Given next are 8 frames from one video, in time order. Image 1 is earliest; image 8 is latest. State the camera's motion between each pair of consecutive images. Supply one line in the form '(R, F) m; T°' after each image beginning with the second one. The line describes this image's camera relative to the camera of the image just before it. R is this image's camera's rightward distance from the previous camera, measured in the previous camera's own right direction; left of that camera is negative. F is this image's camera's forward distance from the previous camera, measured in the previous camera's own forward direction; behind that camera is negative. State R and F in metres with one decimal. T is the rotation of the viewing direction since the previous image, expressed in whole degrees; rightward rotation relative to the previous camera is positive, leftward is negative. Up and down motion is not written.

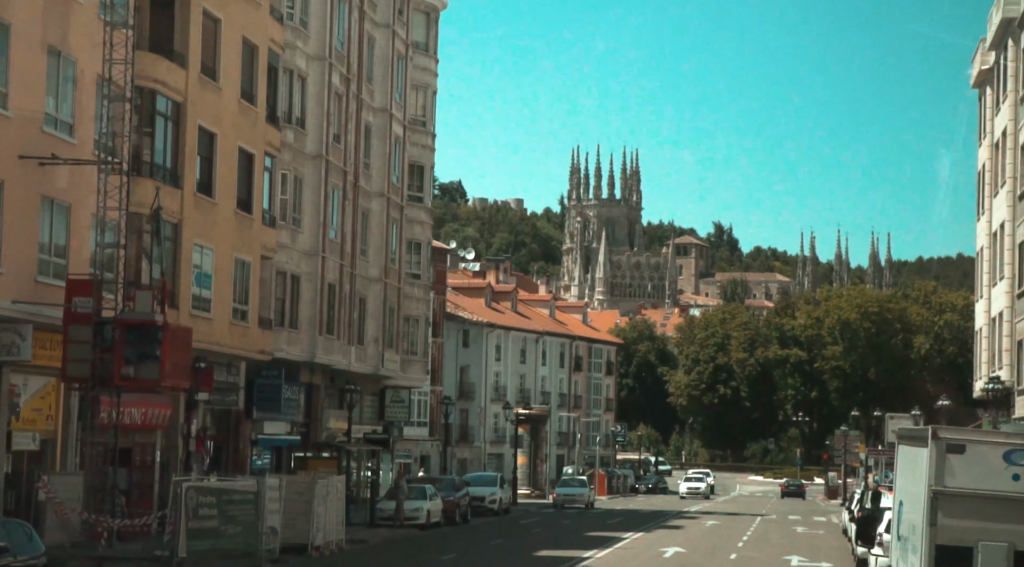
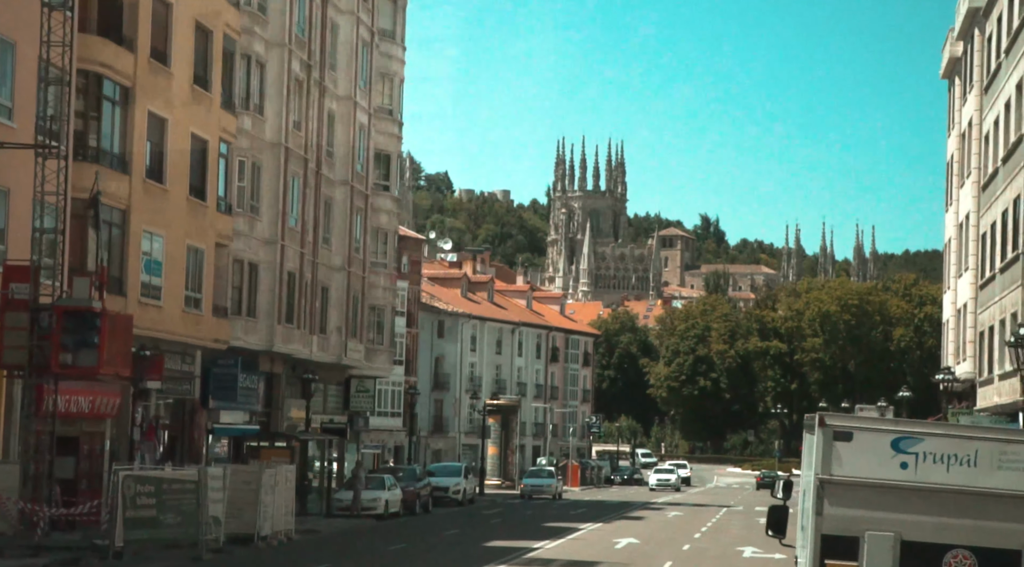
(+0.8, +0.4) m; 0°
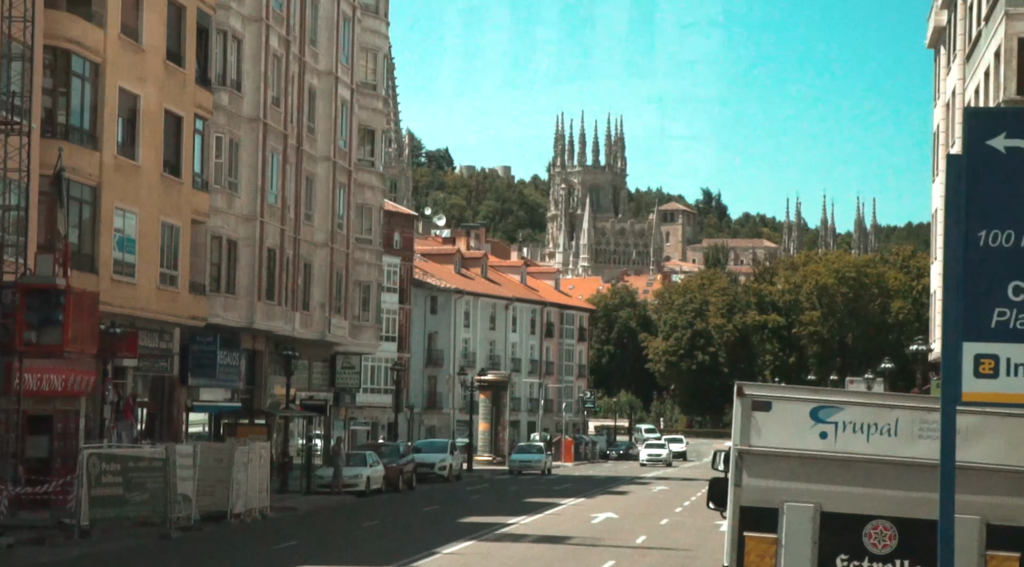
(+0.6, +0.2) m; 0°
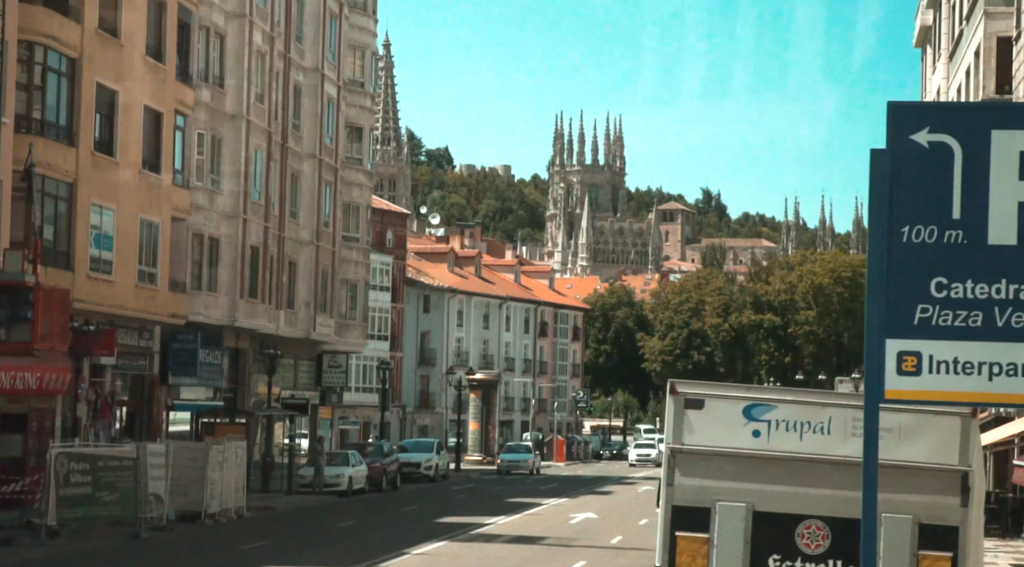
(+0.5, +0.3) m; 0°
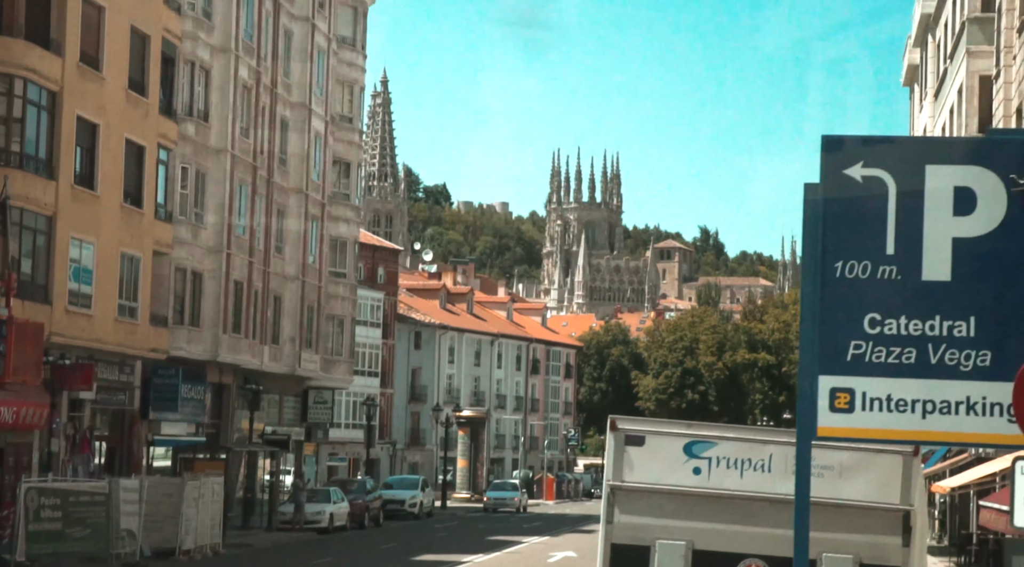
(+0.4, +0.1) m; 0°
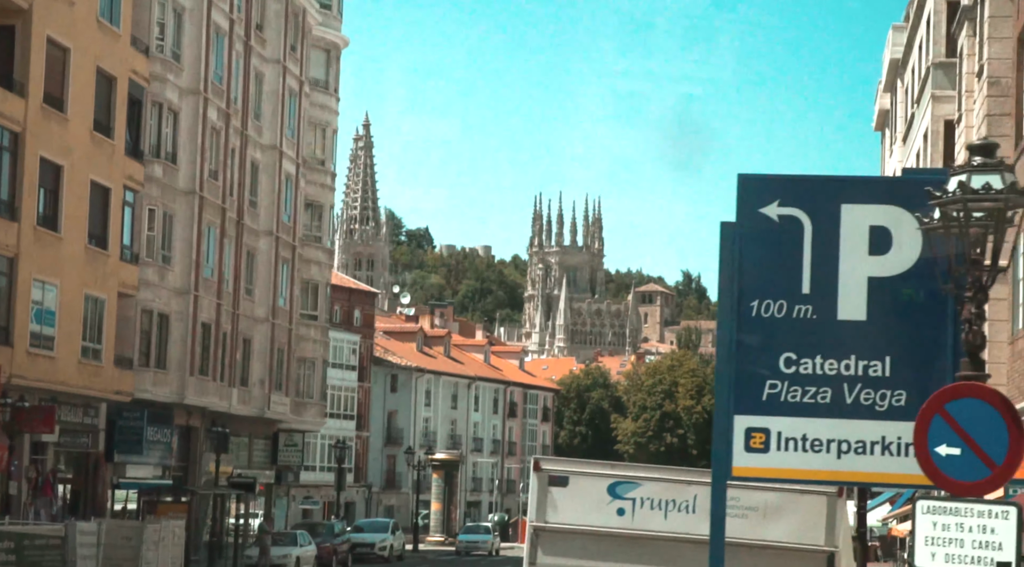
(+0.4, +0.1) m; +1°
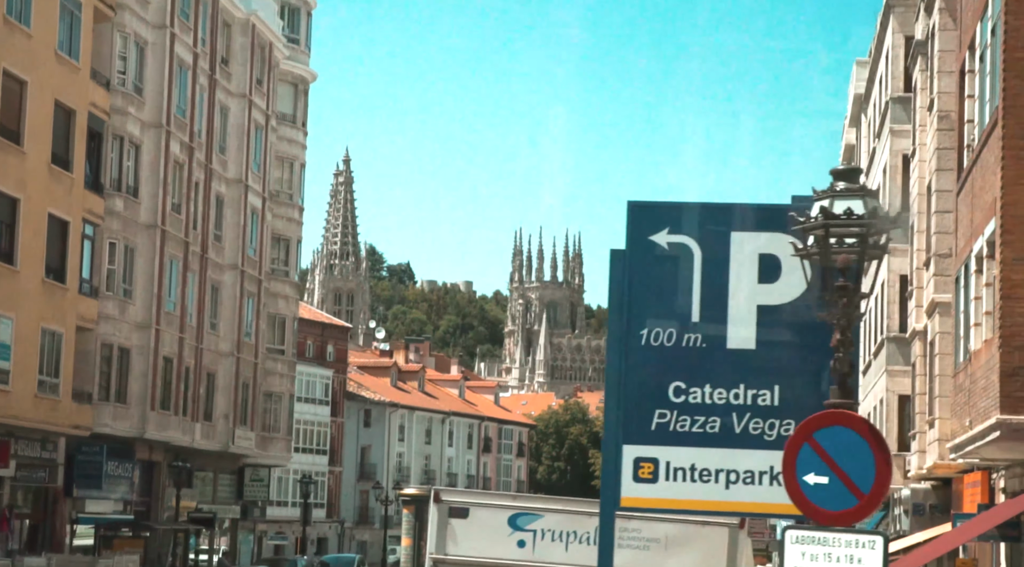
(+0.5, +0.1) m; +1°
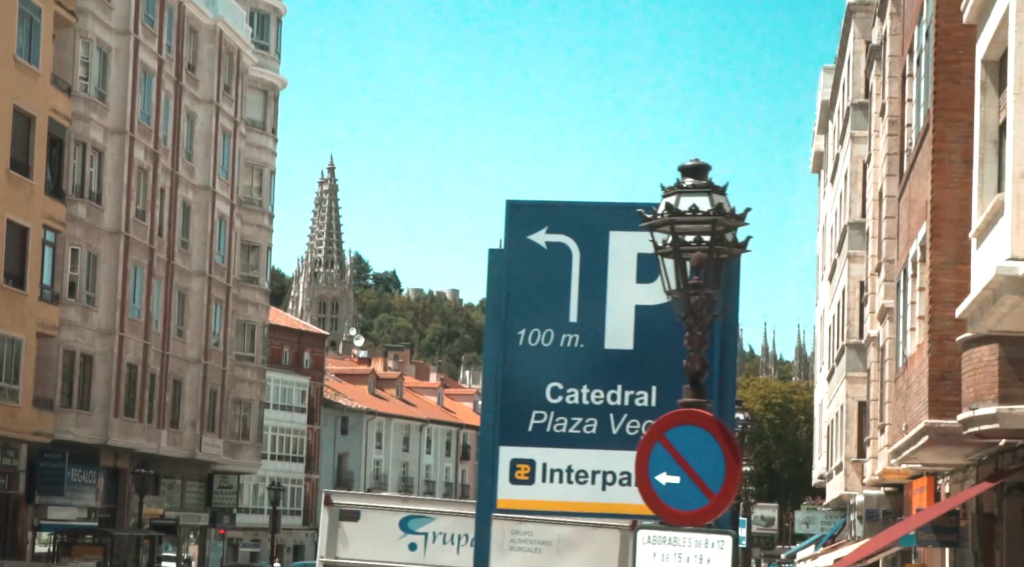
(+0.6, +0.1) m; 0°
